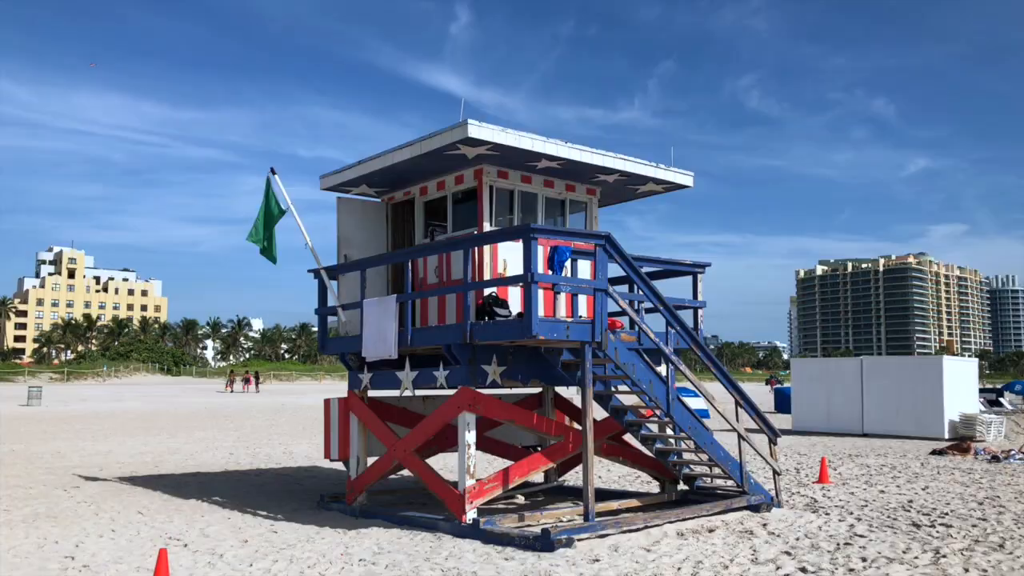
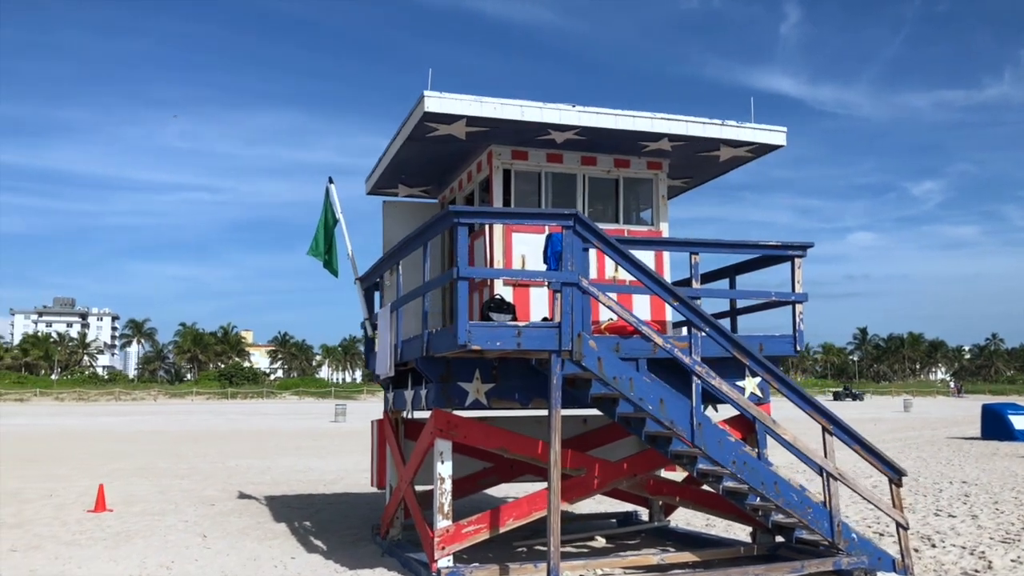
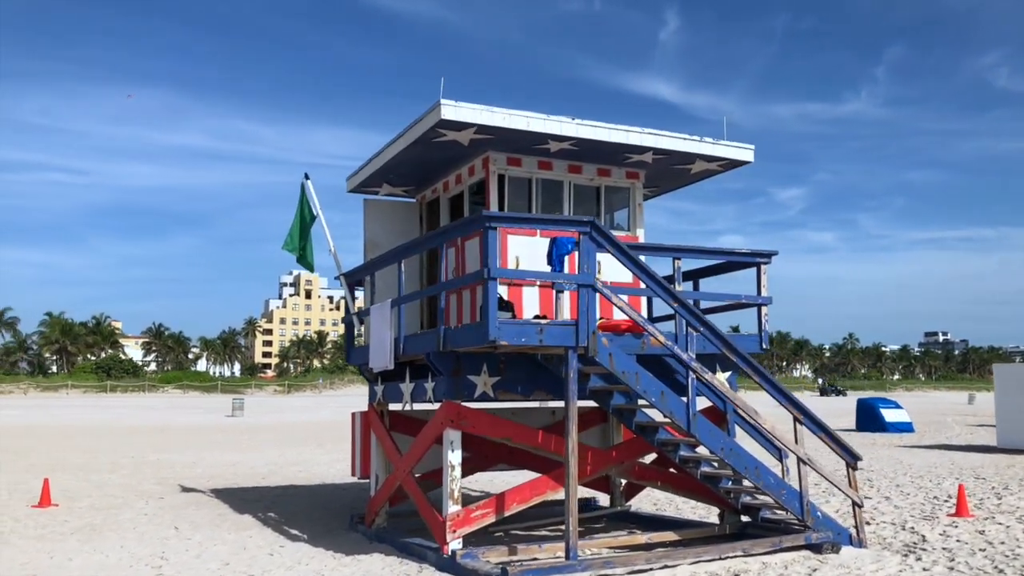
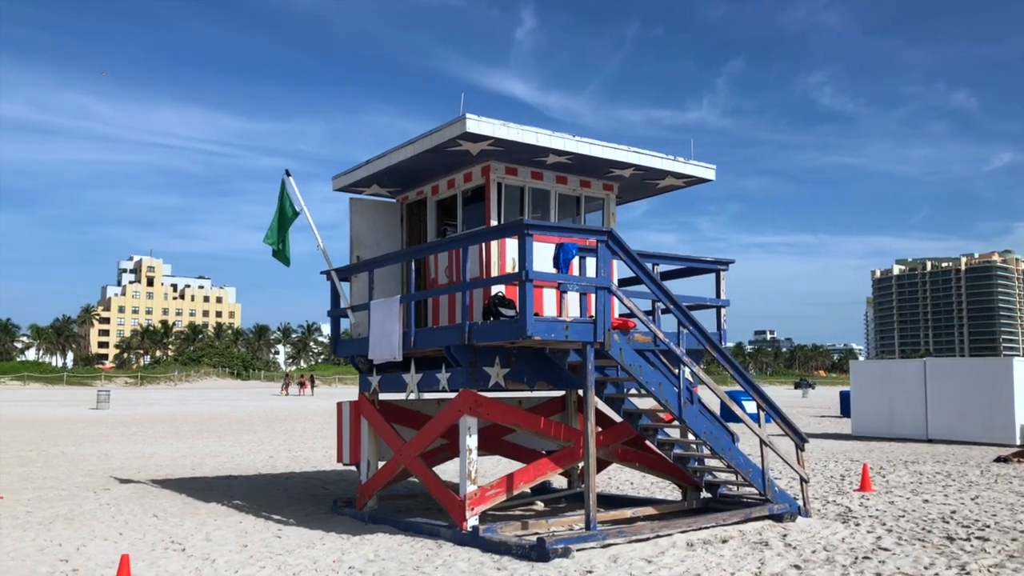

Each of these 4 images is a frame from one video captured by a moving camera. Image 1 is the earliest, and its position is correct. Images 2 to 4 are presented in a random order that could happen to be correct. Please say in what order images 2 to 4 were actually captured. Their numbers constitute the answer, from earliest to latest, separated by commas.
4, 3, 2
